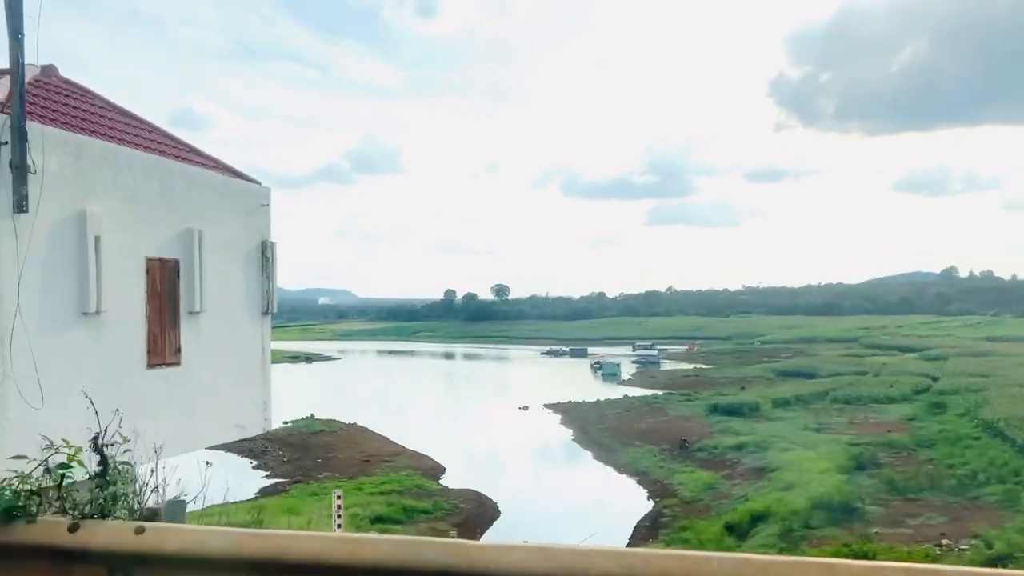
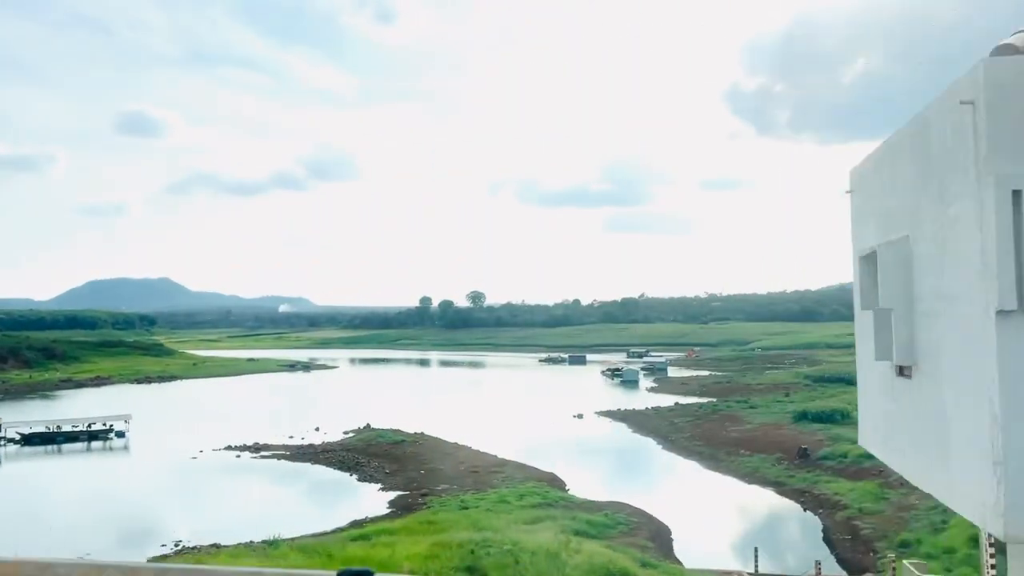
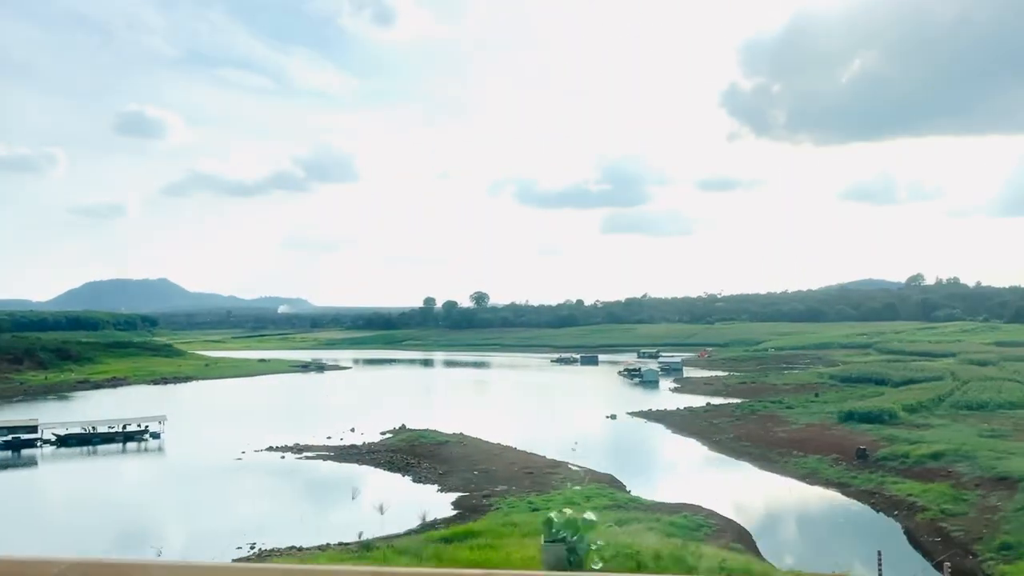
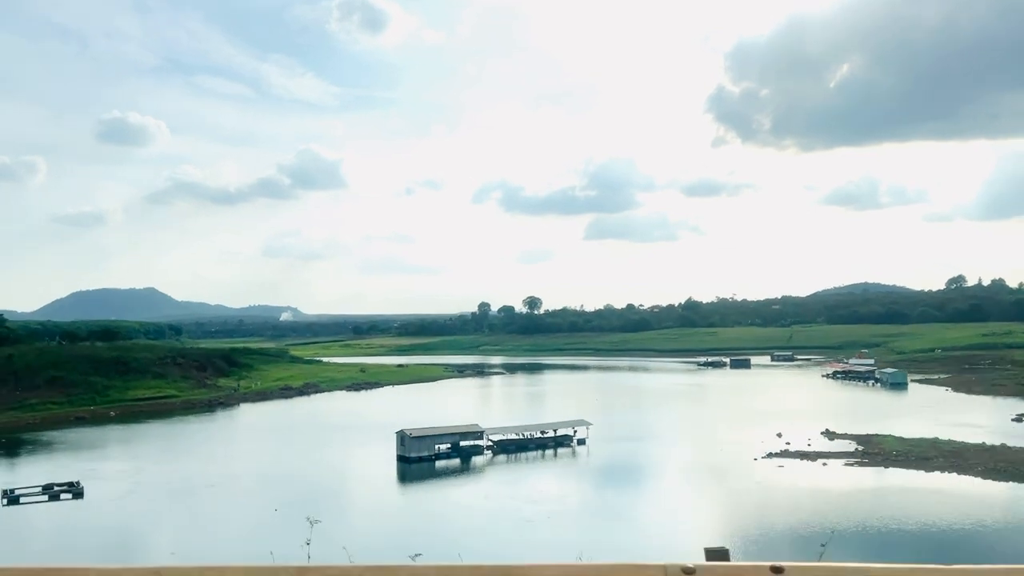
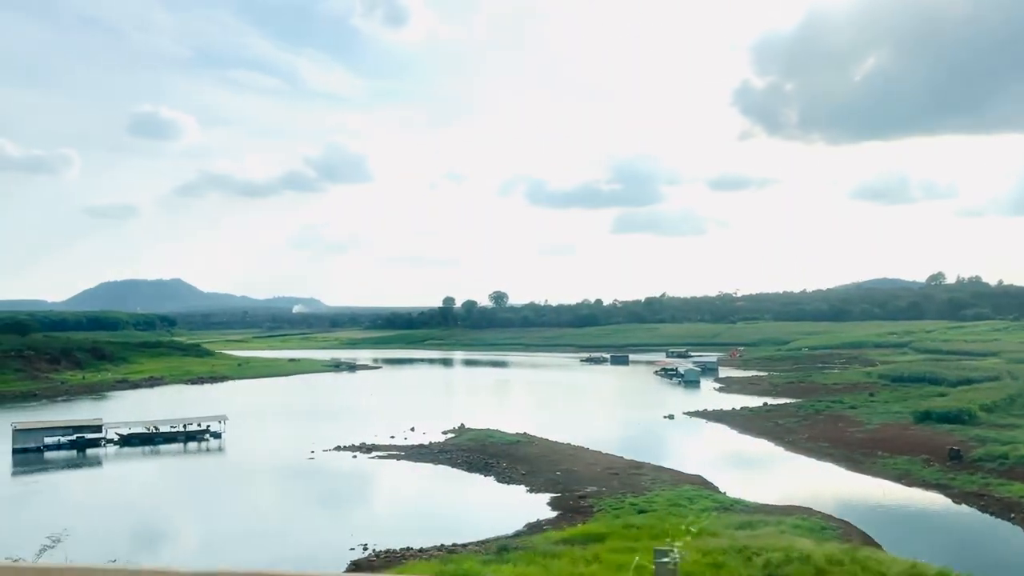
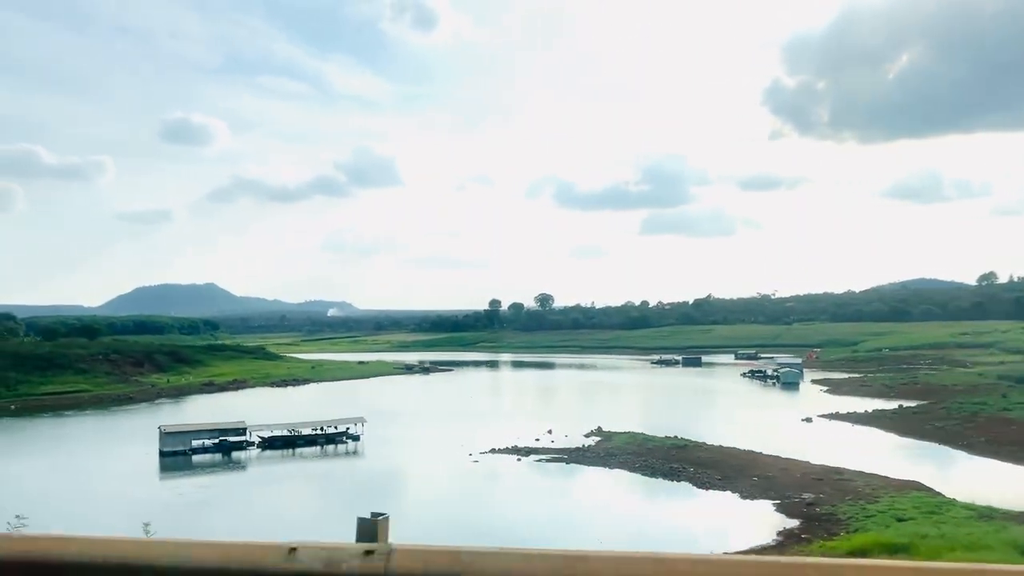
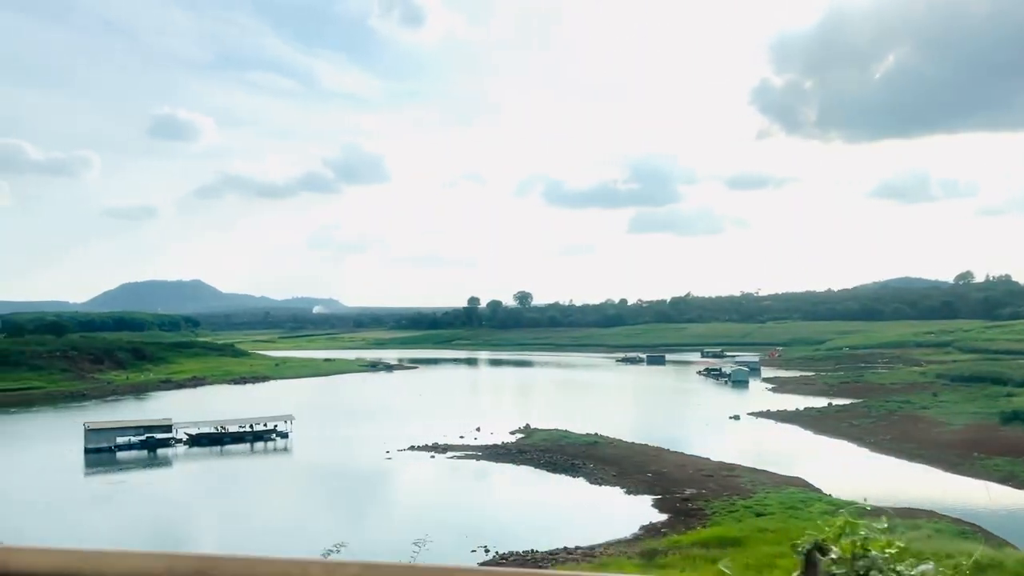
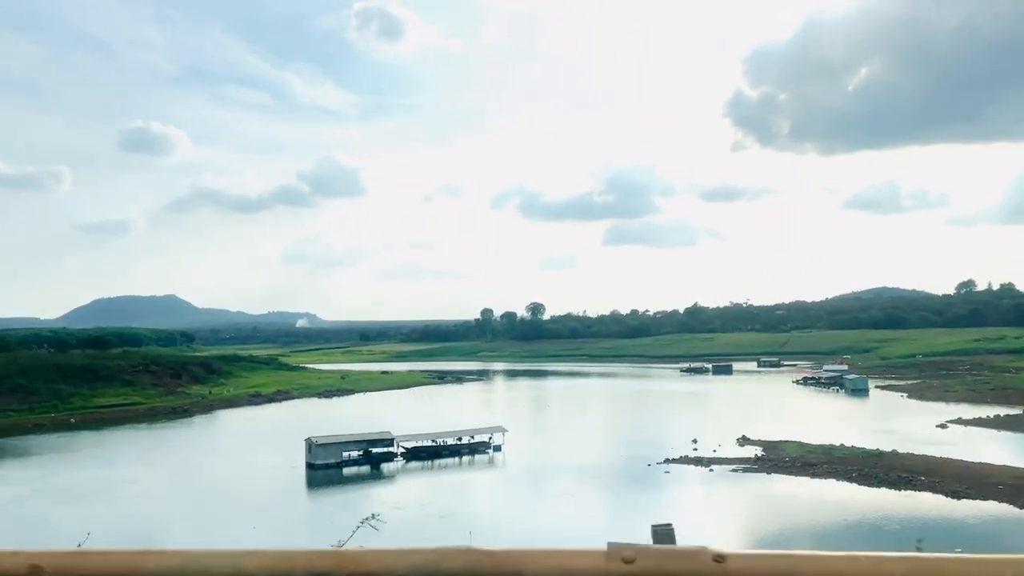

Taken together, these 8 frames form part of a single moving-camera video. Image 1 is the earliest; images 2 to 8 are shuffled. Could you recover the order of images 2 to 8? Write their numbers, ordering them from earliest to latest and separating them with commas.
2, 3, 5, 7, 6, 8, 4
